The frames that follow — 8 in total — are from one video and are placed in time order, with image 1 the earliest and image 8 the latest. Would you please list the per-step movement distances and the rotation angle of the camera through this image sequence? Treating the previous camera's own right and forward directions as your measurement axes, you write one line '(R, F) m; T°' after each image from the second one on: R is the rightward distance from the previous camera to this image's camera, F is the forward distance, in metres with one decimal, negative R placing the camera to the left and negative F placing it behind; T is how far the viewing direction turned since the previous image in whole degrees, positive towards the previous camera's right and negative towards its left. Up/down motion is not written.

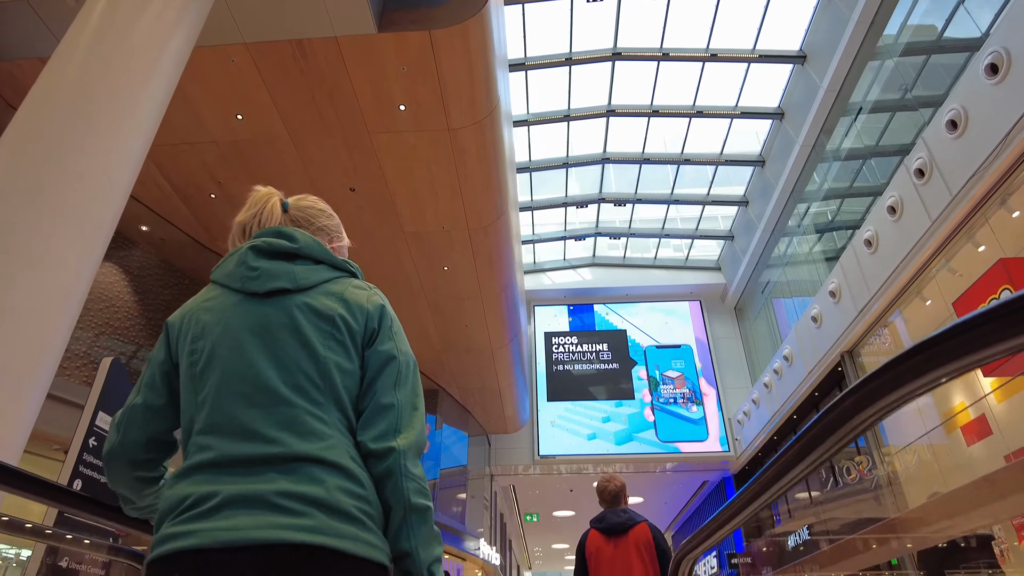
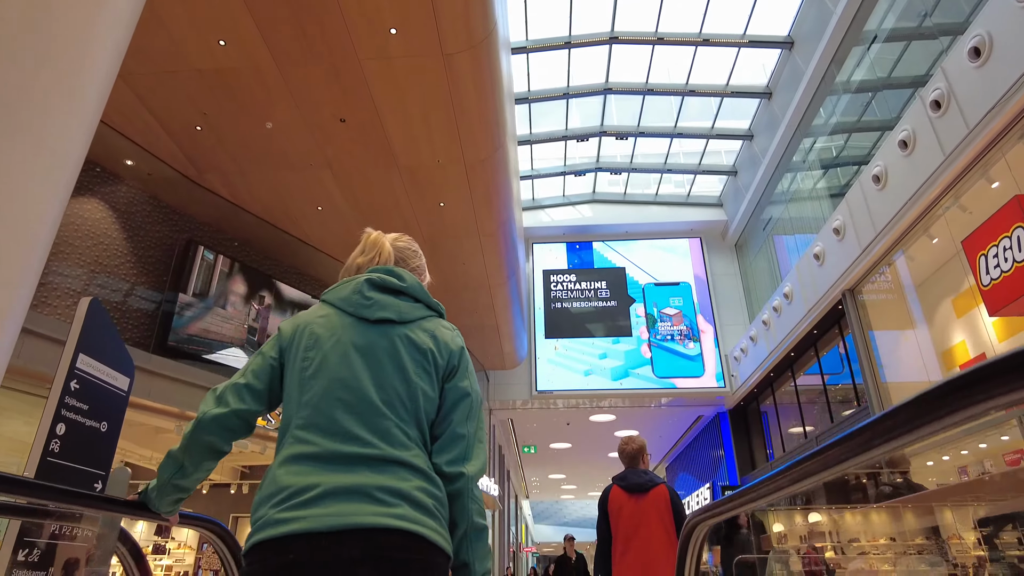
(0.0, +0.1) m; 0°
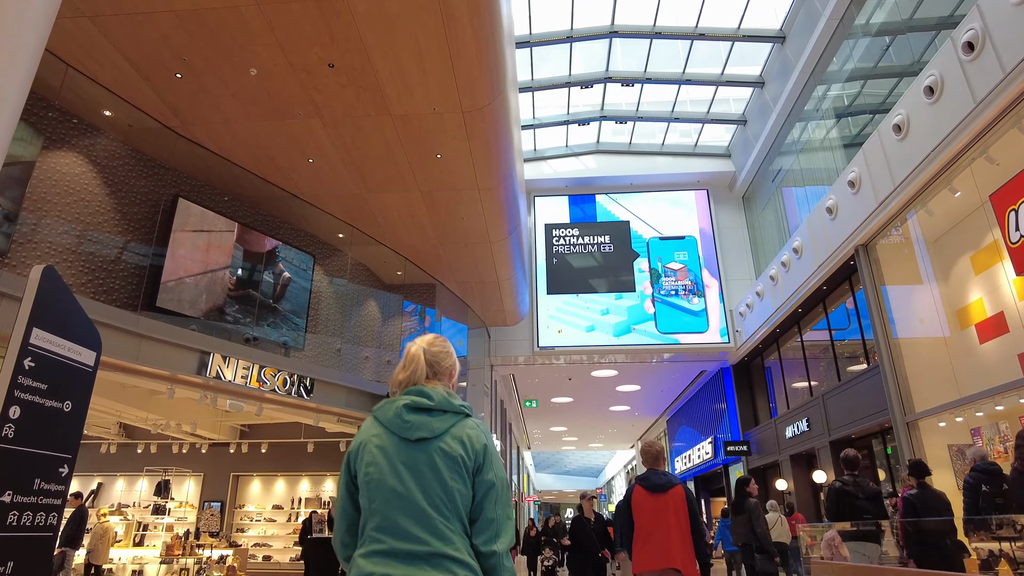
(0.0, +0.3) m; 0°
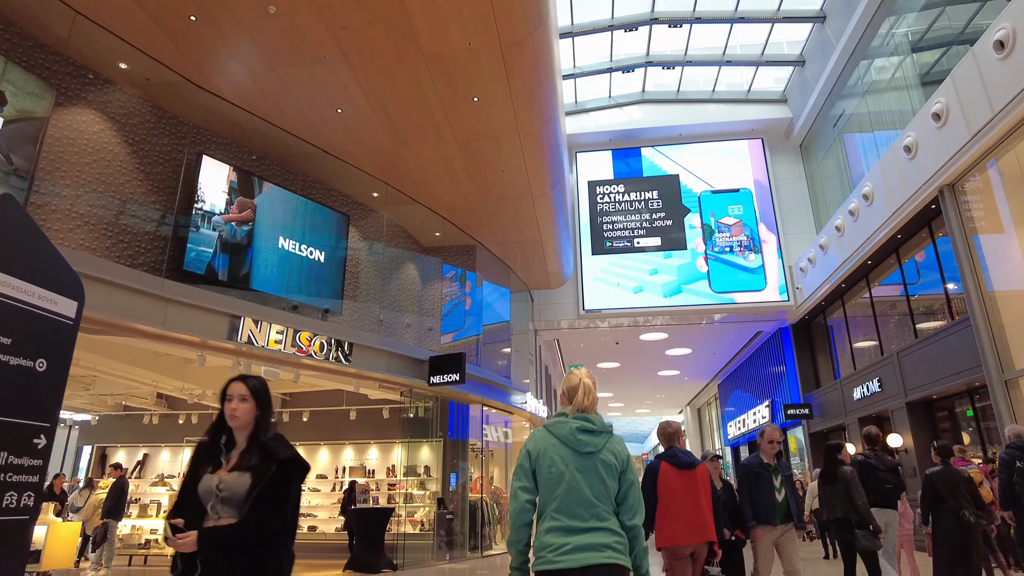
(-0.1, +0.6) m; -4°
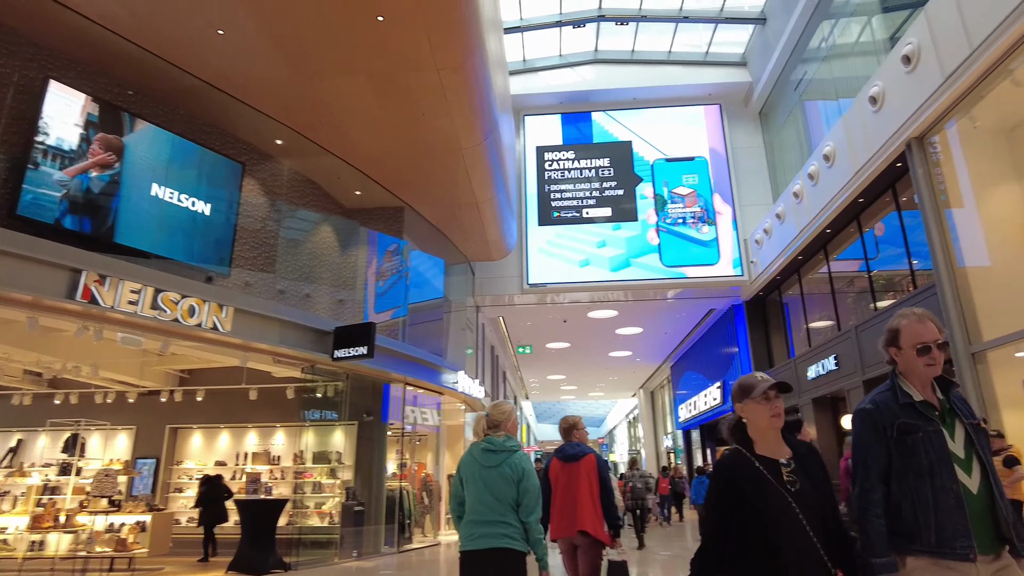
(+0.5, +1.0) m; +3°
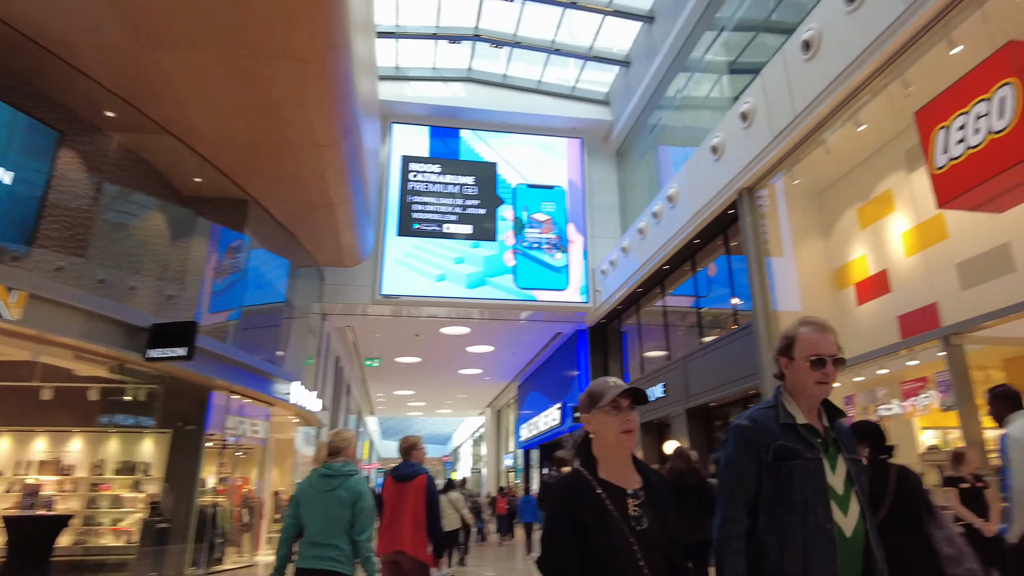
(+0.1, +0.1) m; +12°
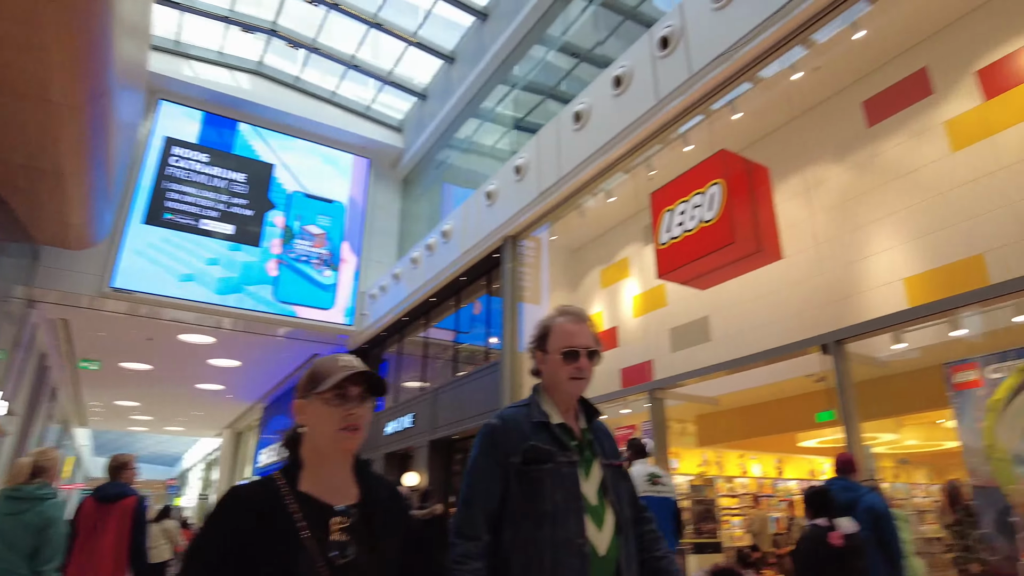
(+0.1, 0.0) m; +19°
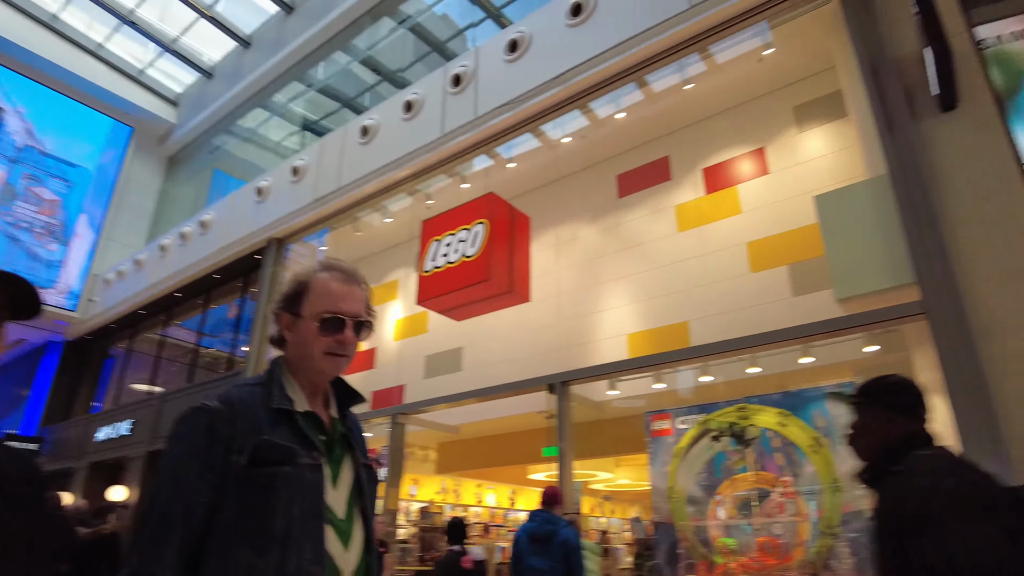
(+0.2, 0.0) m; +19°
